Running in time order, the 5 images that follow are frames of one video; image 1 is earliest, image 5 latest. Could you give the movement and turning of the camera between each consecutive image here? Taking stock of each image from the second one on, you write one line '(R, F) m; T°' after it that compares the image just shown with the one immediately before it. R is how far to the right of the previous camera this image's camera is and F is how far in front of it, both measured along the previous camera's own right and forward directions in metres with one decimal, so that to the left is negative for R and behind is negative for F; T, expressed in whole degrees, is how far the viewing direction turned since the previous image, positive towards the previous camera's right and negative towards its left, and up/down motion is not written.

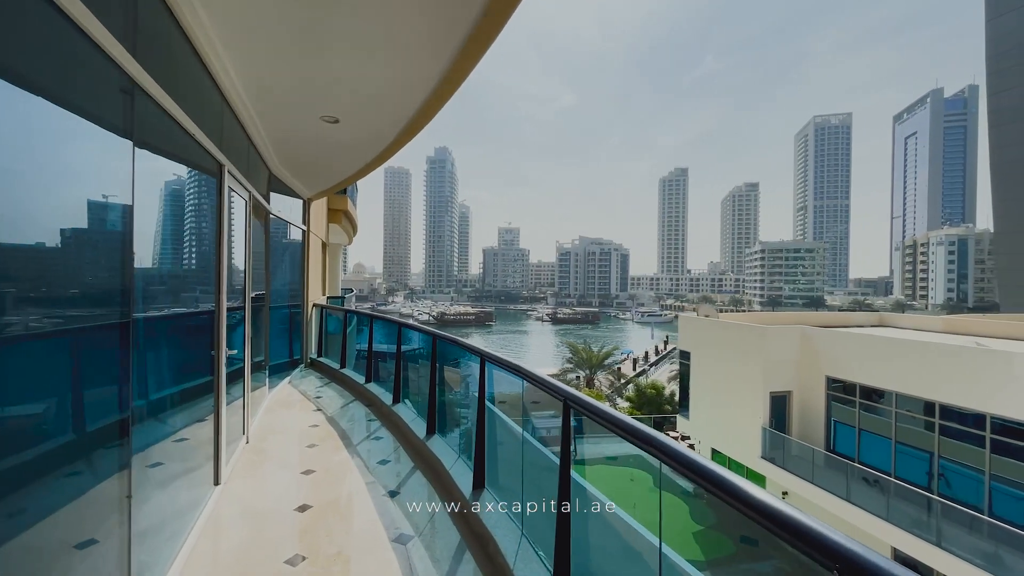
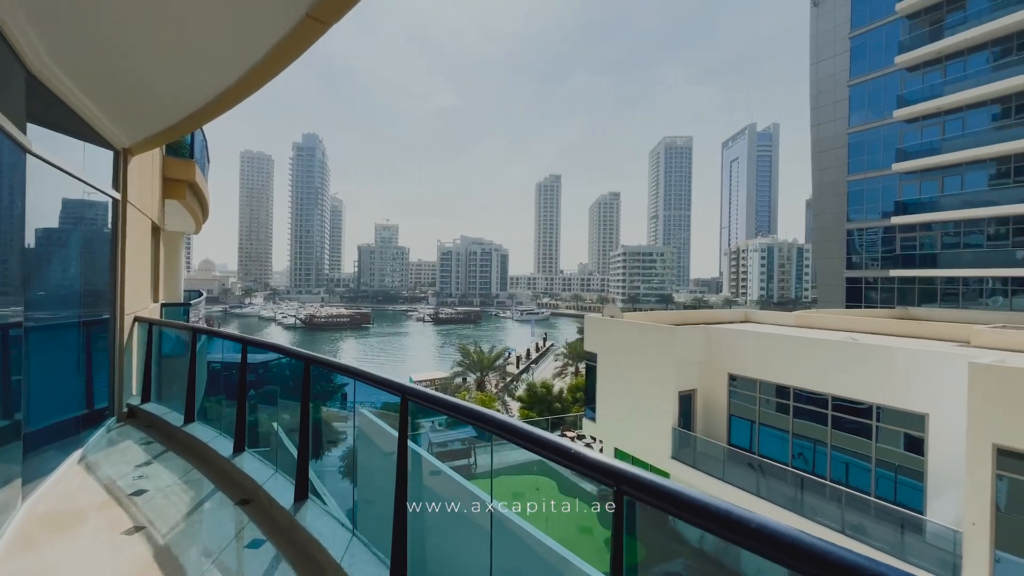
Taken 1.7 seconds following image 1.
(-0.5, +1.2) m; +16°
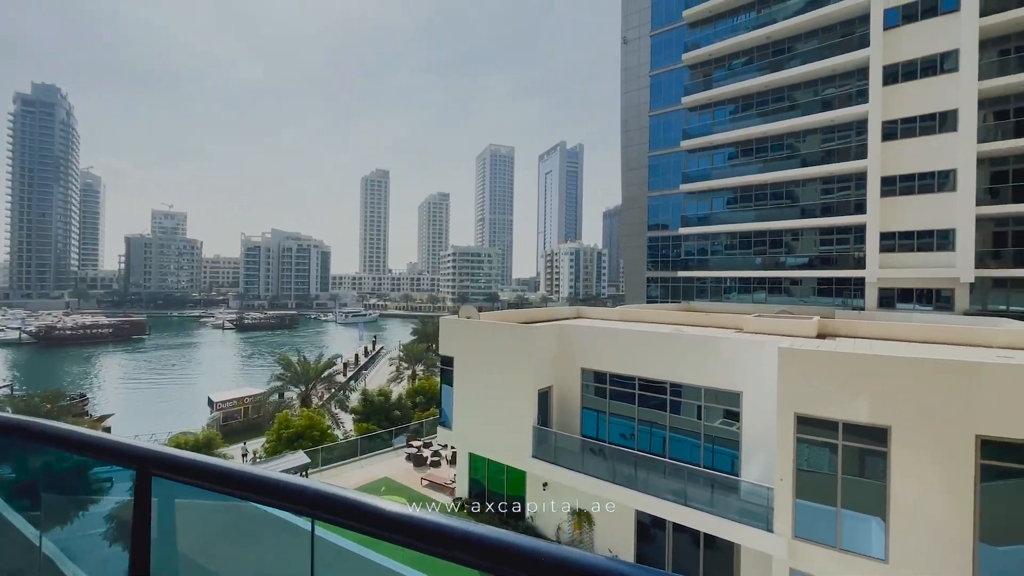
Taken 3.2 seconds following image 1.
(-0.5, +0.8) m; +22°
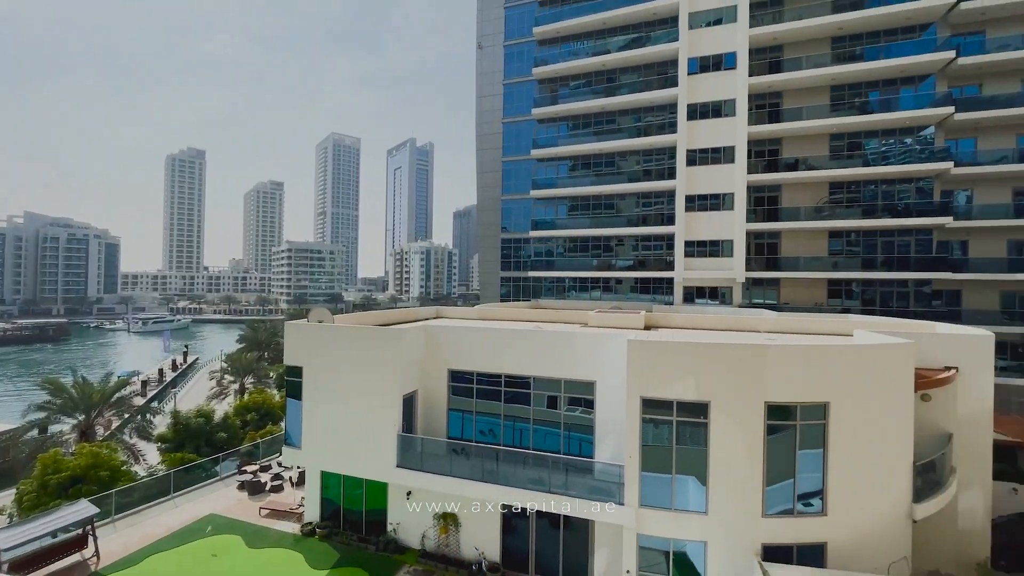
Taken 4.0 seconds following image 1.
(-0.3, +0.2) m; +19°
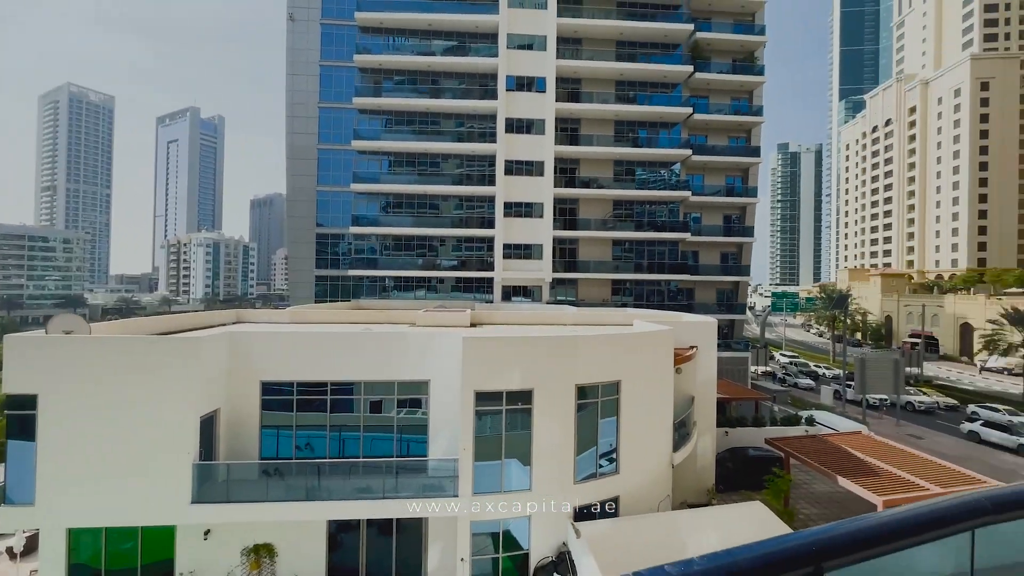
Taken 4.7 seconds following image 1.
(-0.3, 0.0) m; +23°
